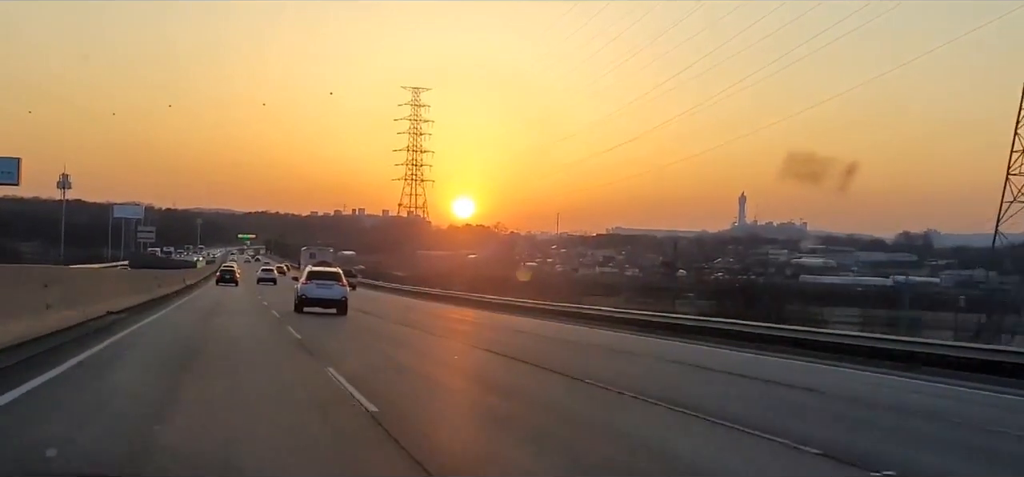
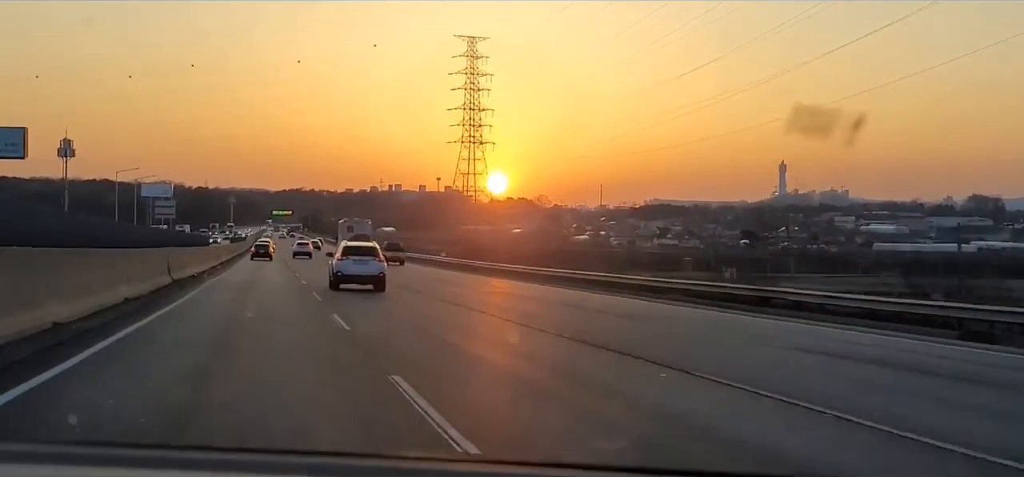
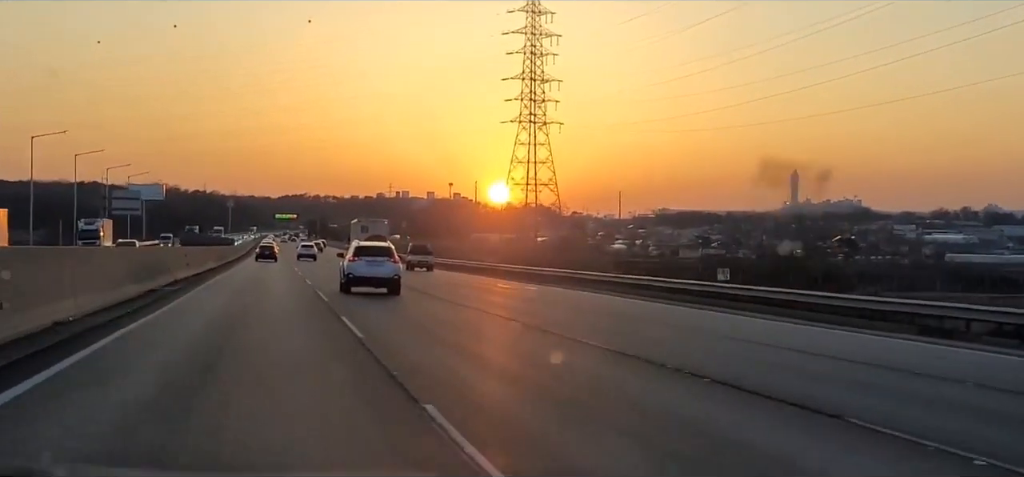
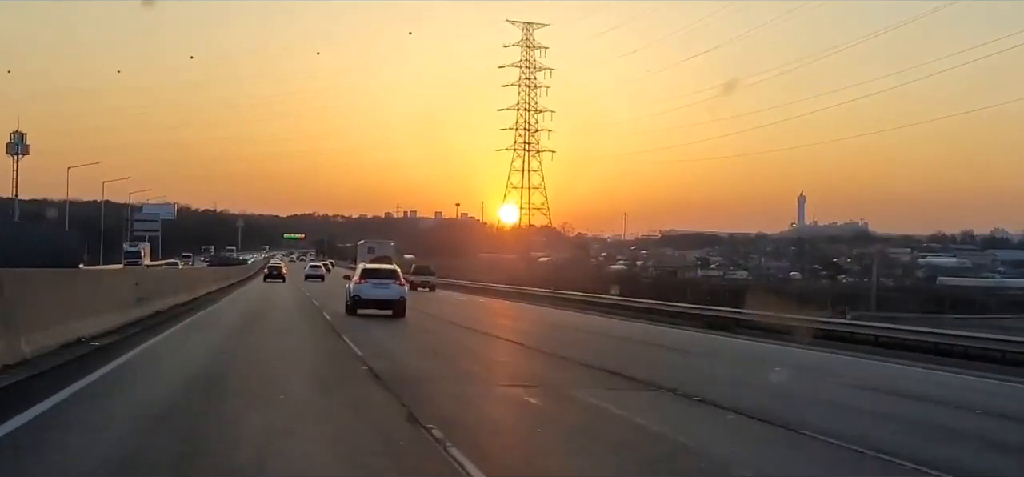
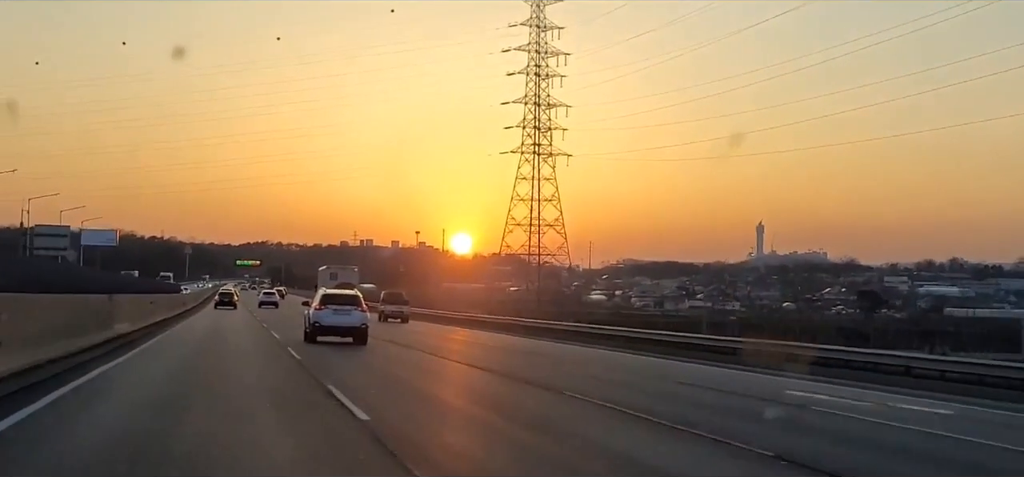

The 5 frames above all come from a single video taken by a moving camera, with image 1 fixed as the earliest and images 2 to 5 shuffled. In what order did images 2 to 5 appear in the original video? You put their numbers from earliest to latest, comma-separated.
2, 4, 3, 5
